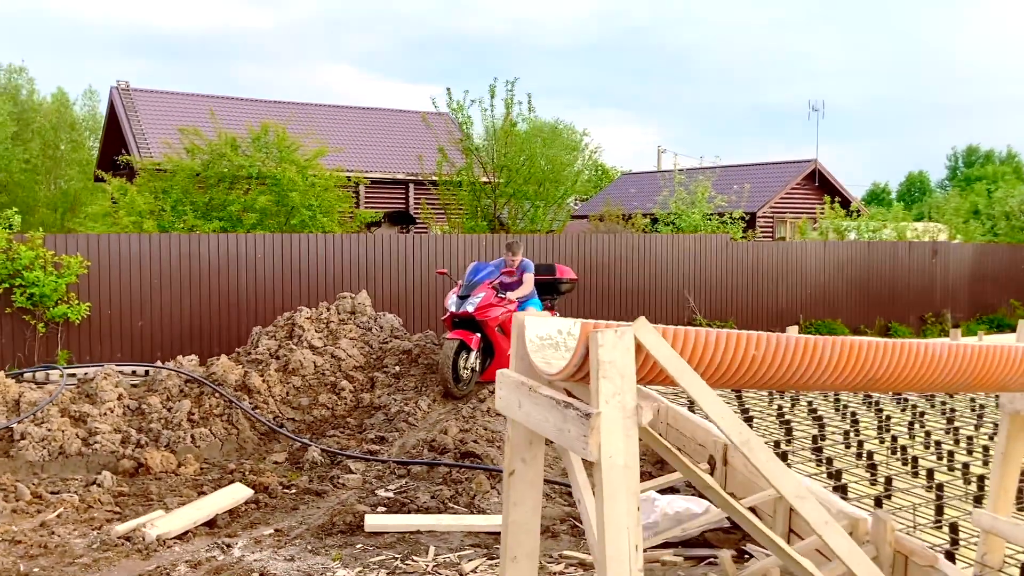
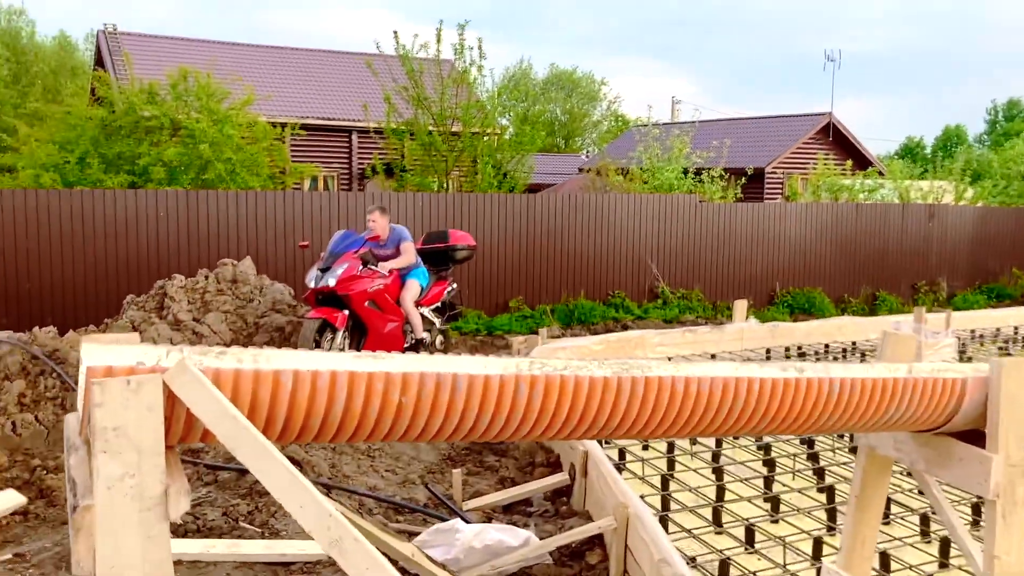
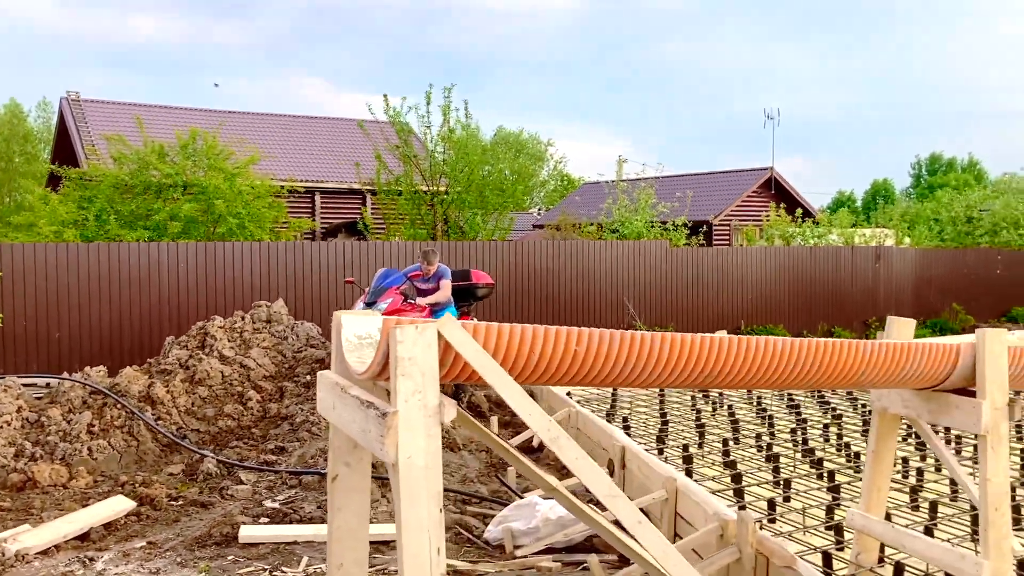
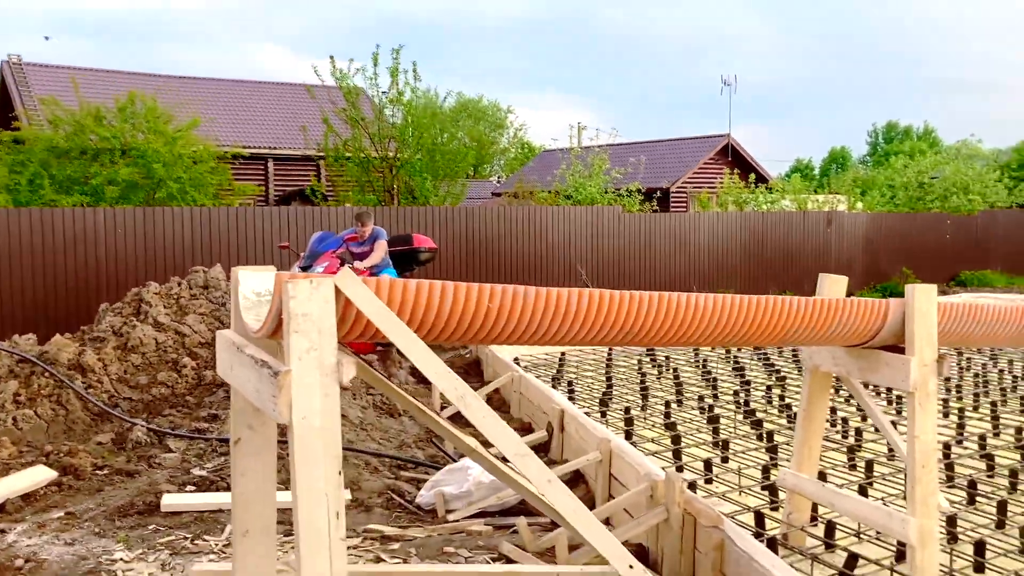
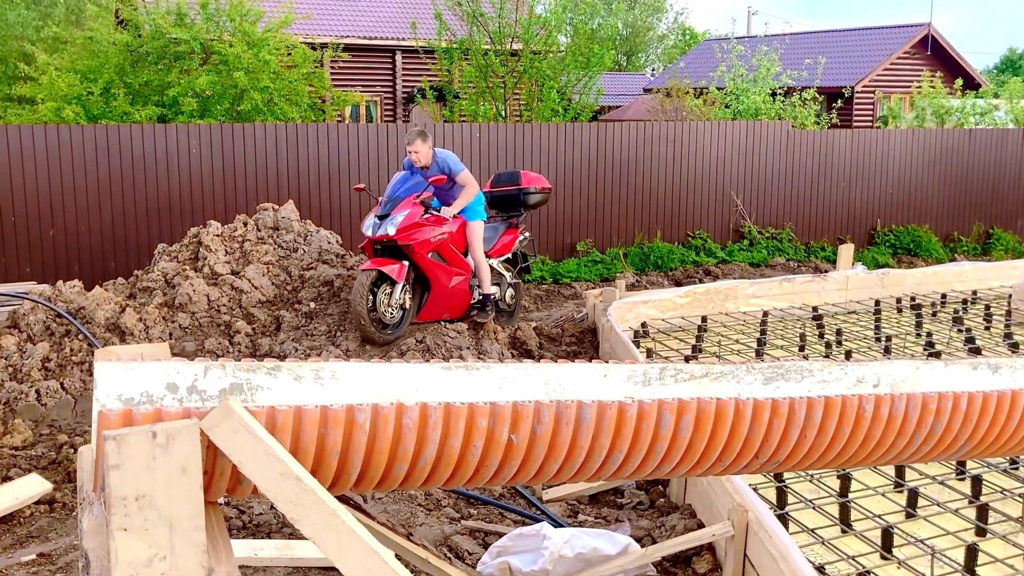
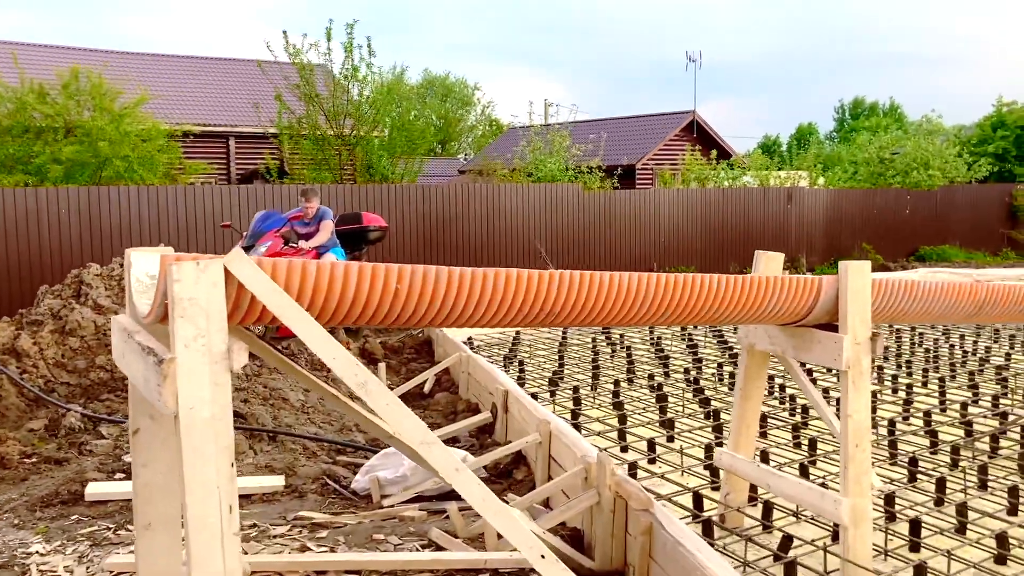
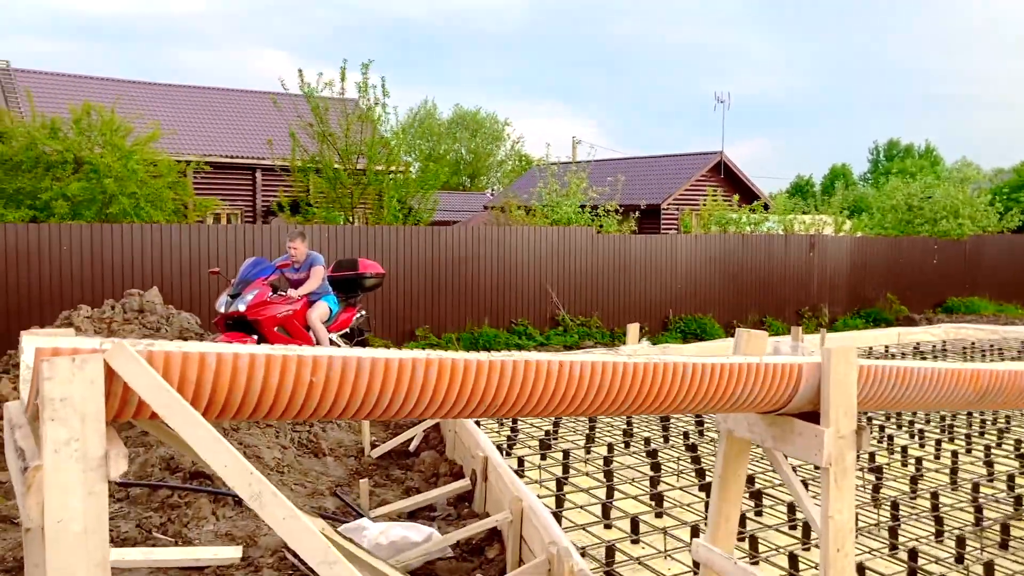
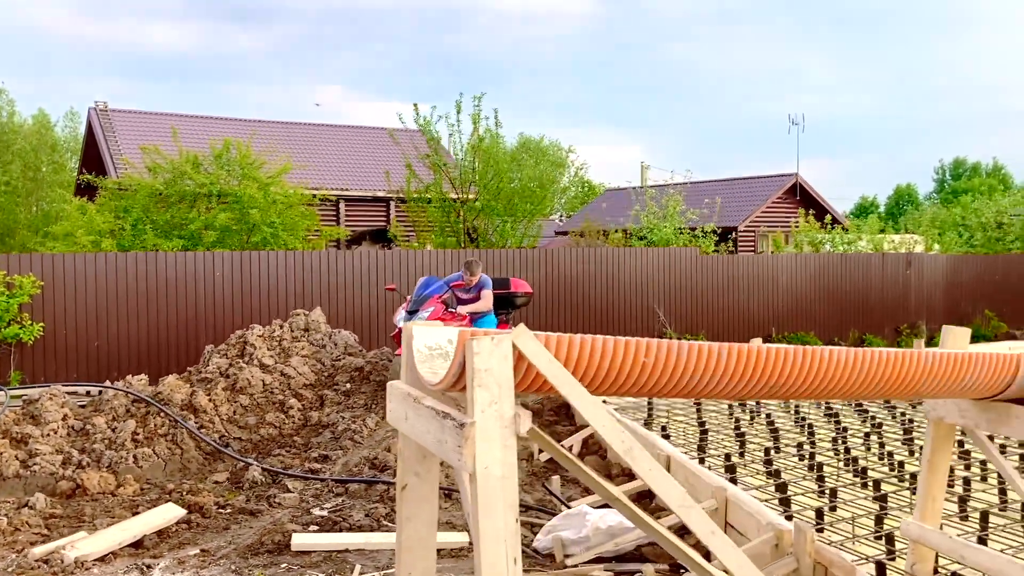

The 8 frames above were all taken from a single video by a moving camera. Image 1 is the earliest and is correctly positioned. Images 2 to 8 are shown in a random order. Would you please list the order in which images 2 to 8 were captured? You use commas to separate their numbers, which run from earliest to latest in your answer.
8, 3, 4, 6, 7, 2, 5
